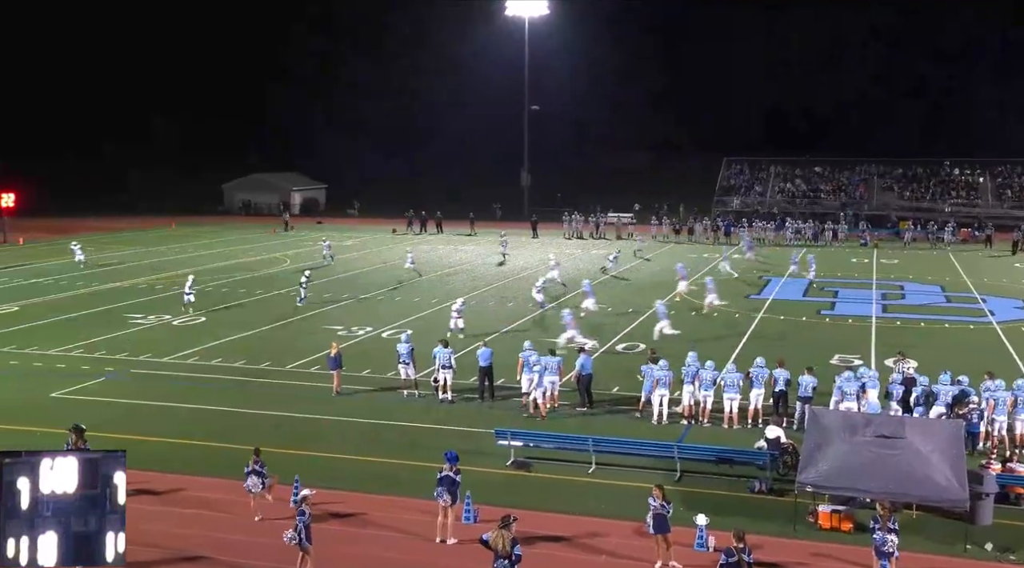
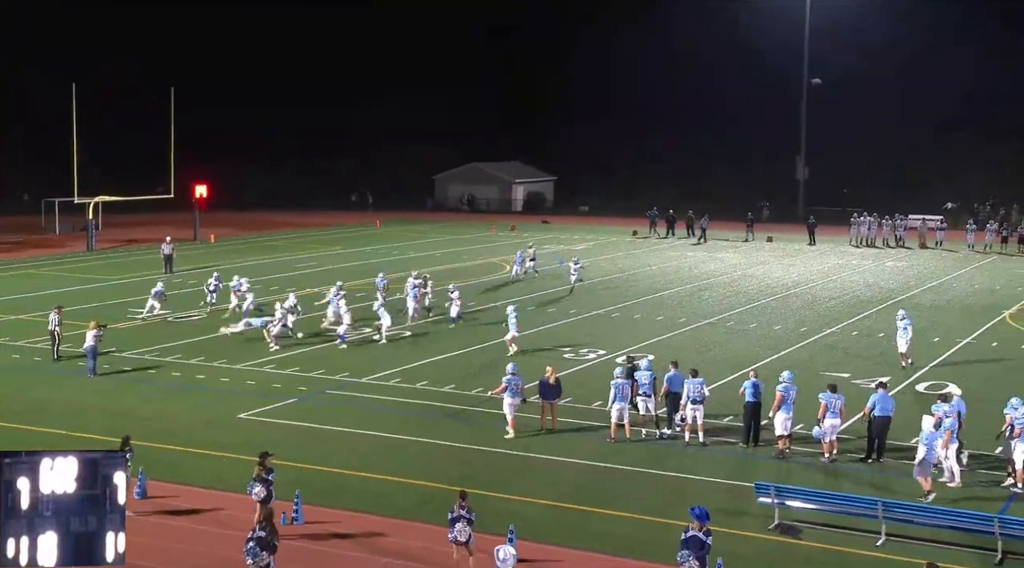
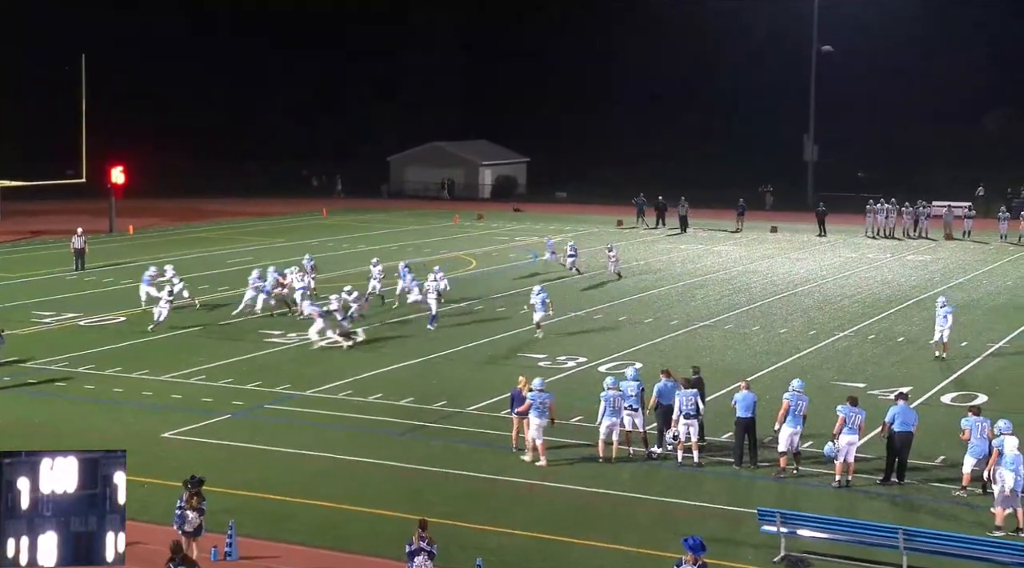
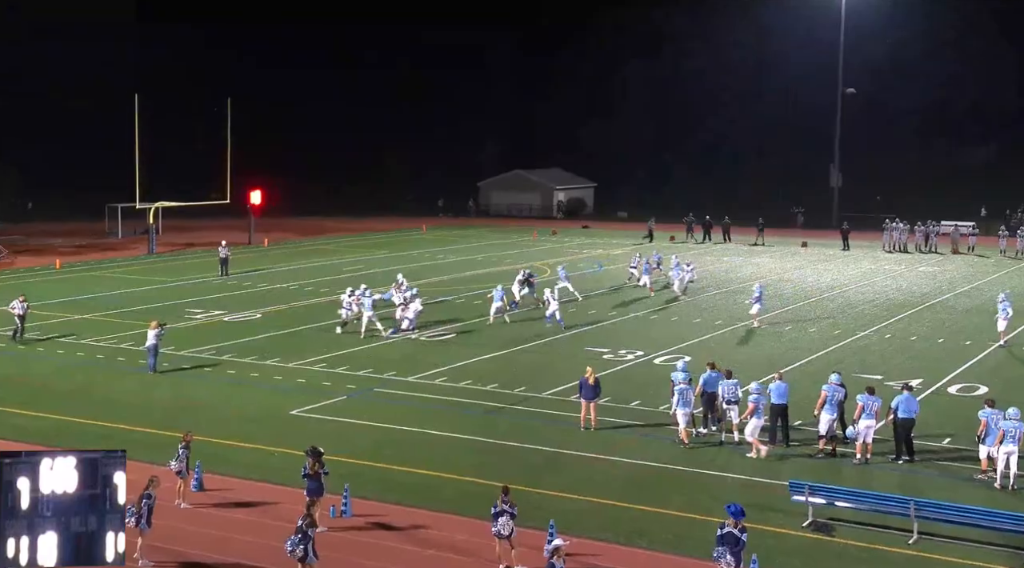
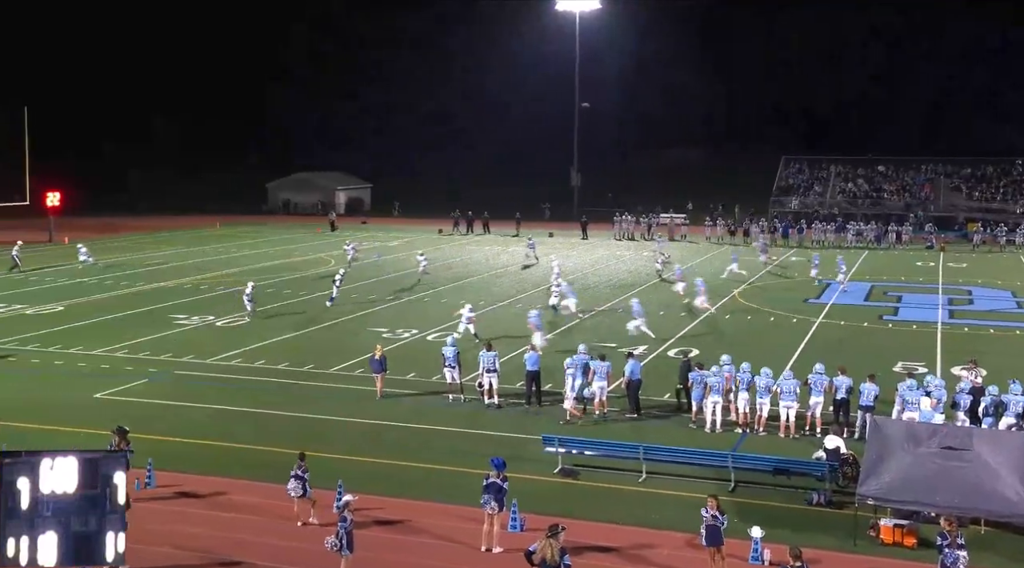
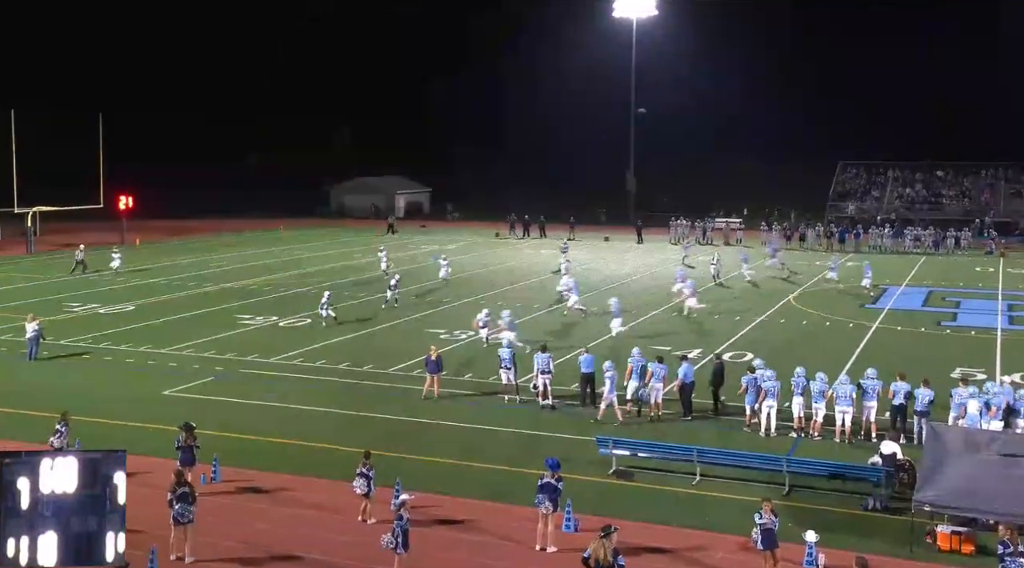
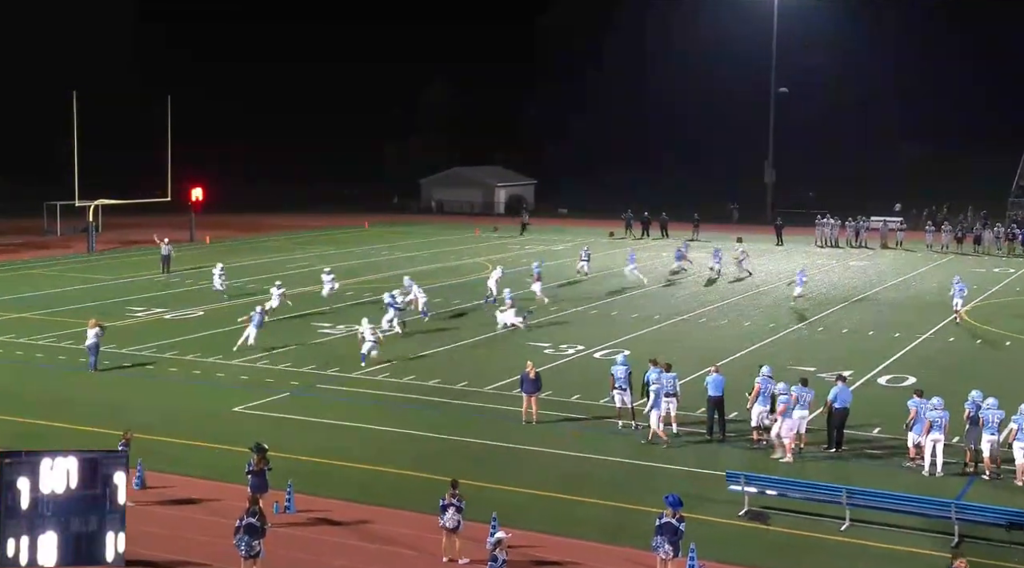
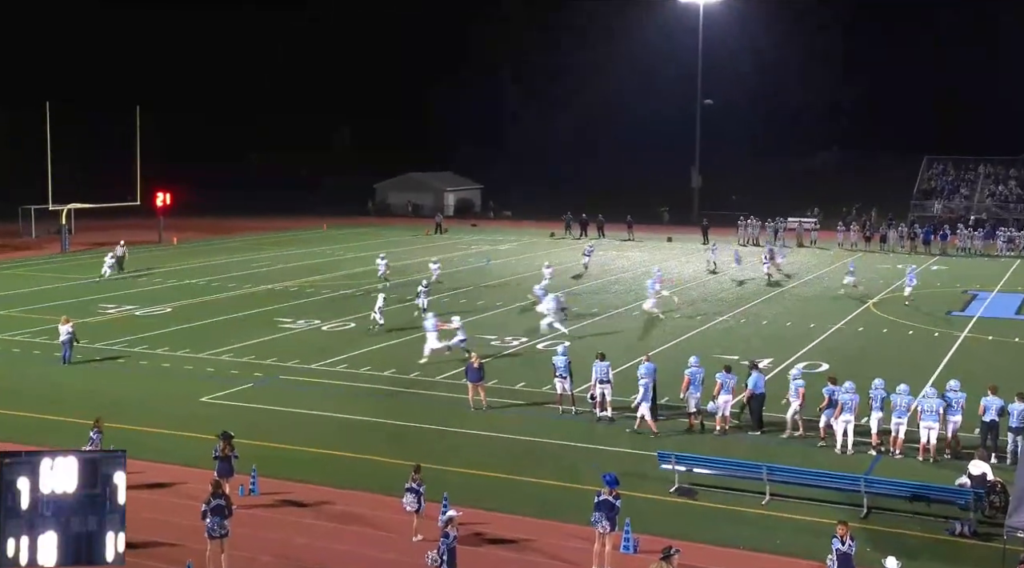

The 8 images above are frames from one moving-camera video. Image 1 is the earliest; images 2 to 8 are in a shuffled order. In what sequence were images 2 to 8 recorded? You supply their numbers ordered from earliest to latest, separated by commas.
5, 6, 8, 7, 4, 3, 2
